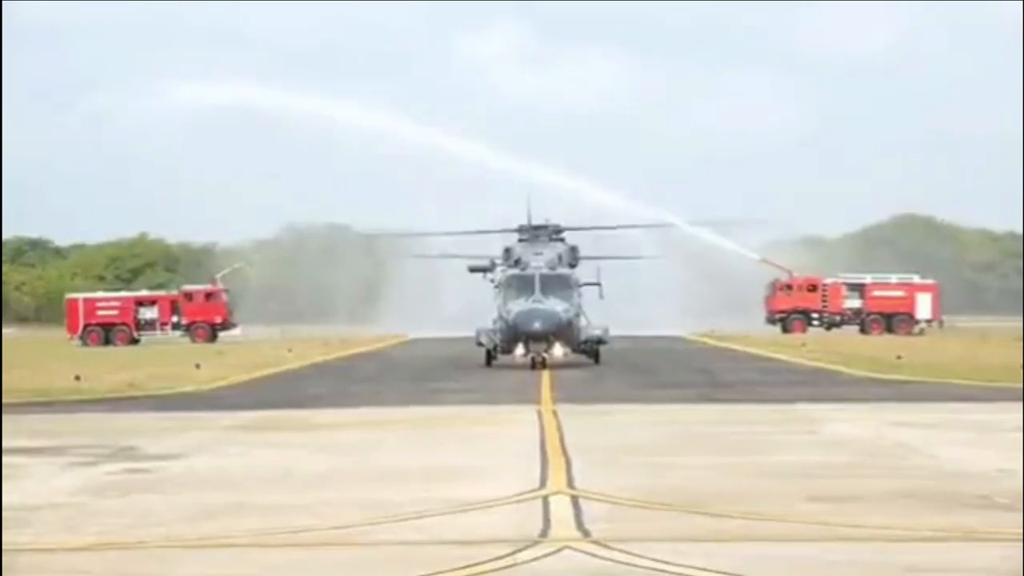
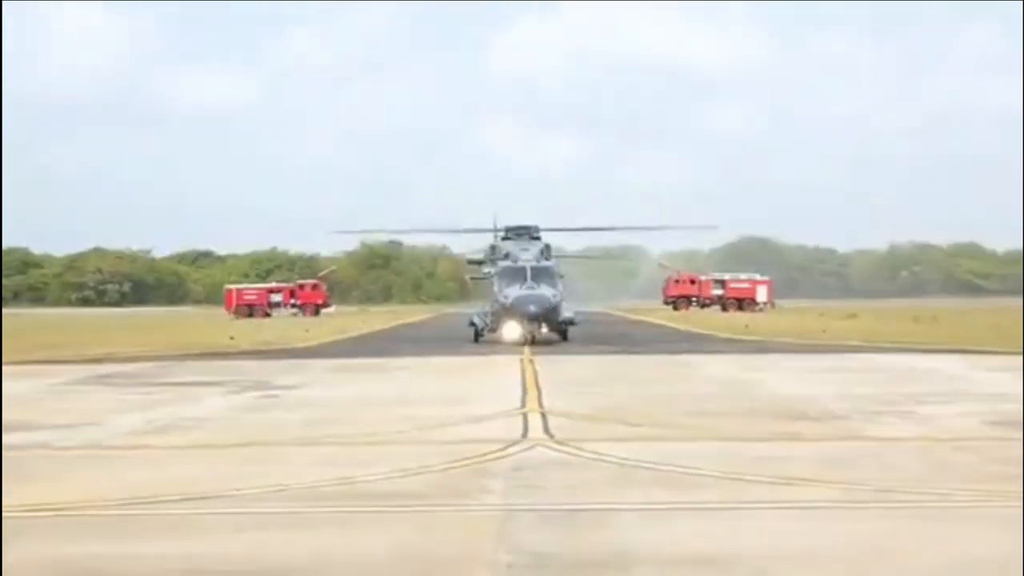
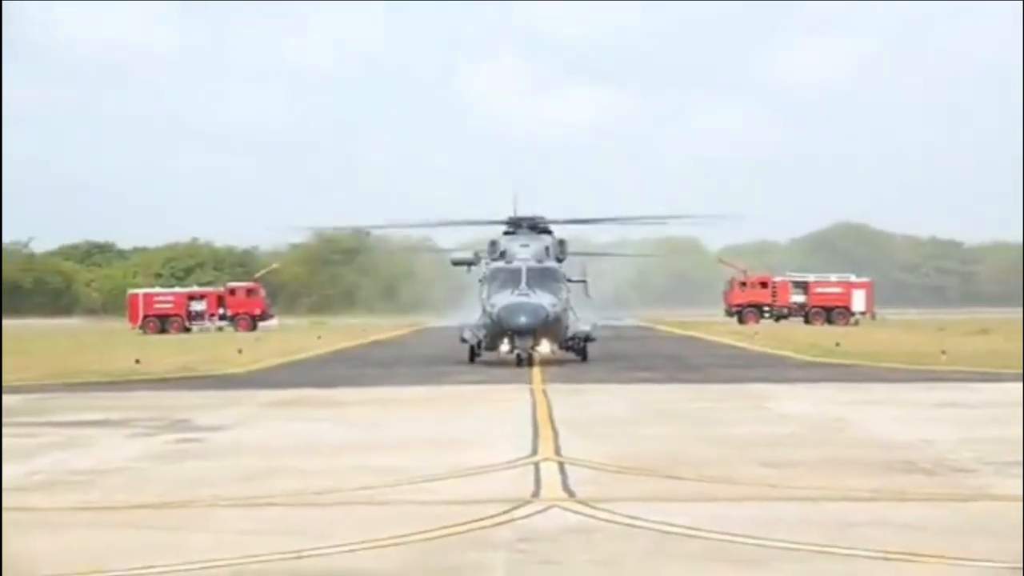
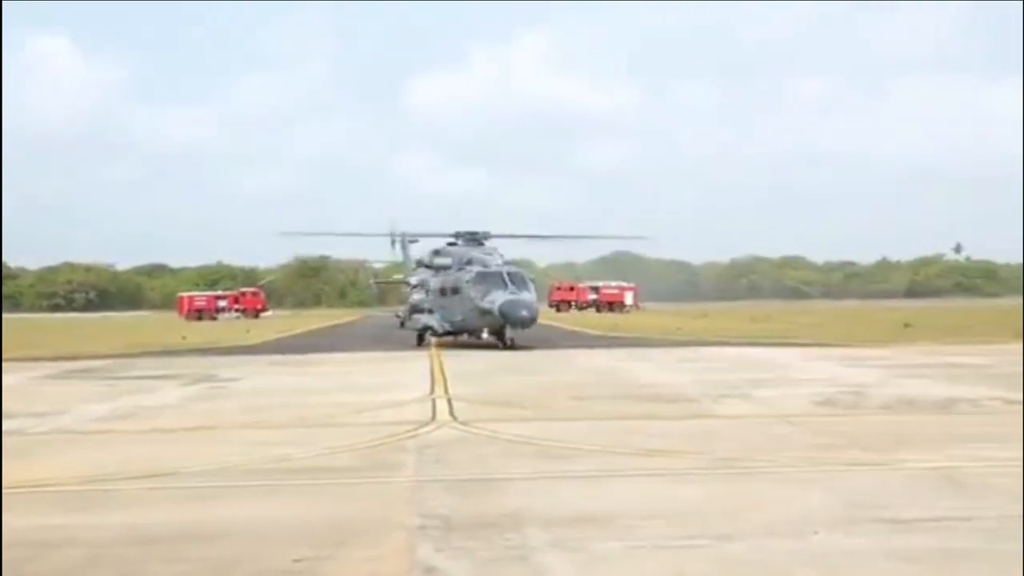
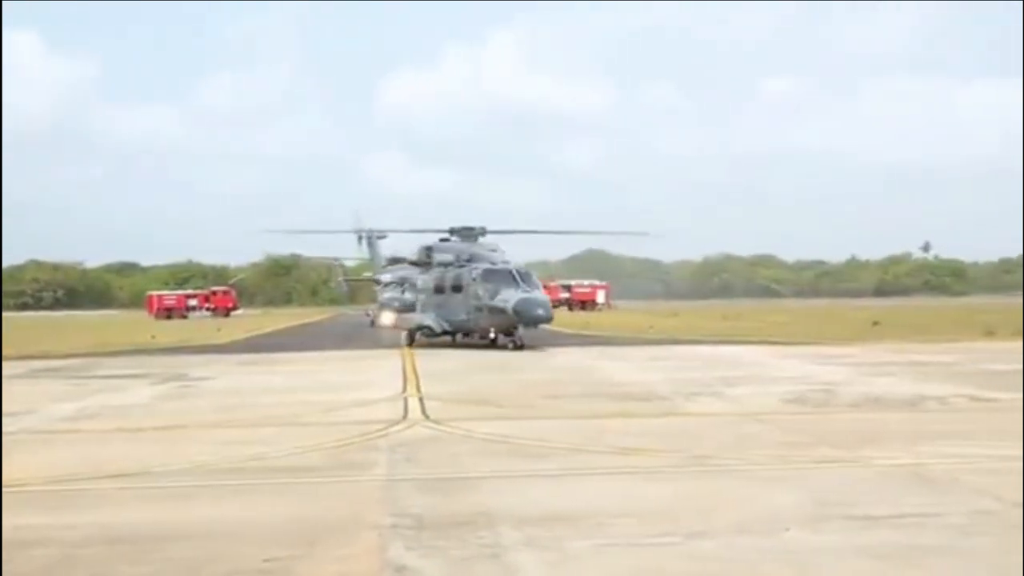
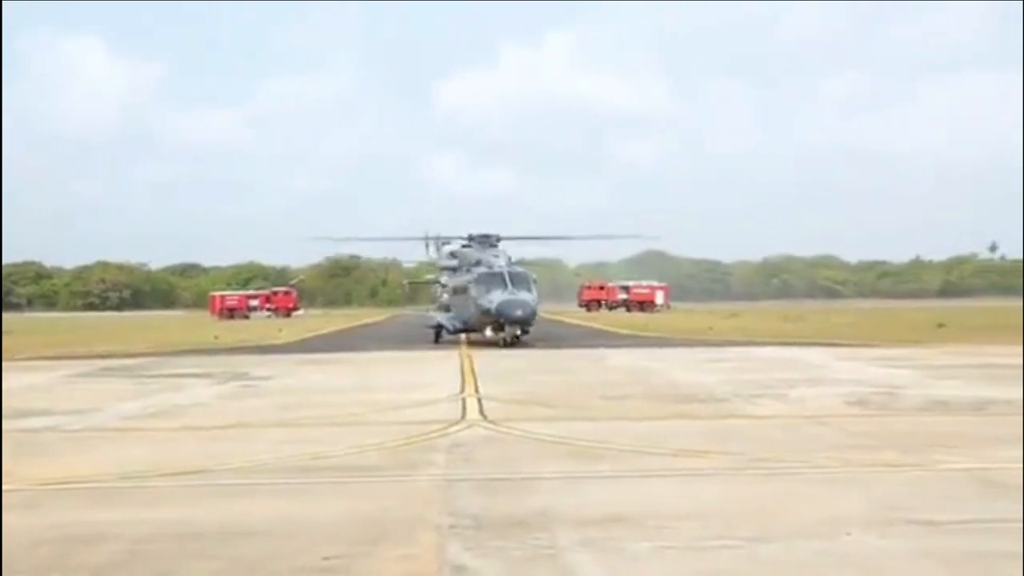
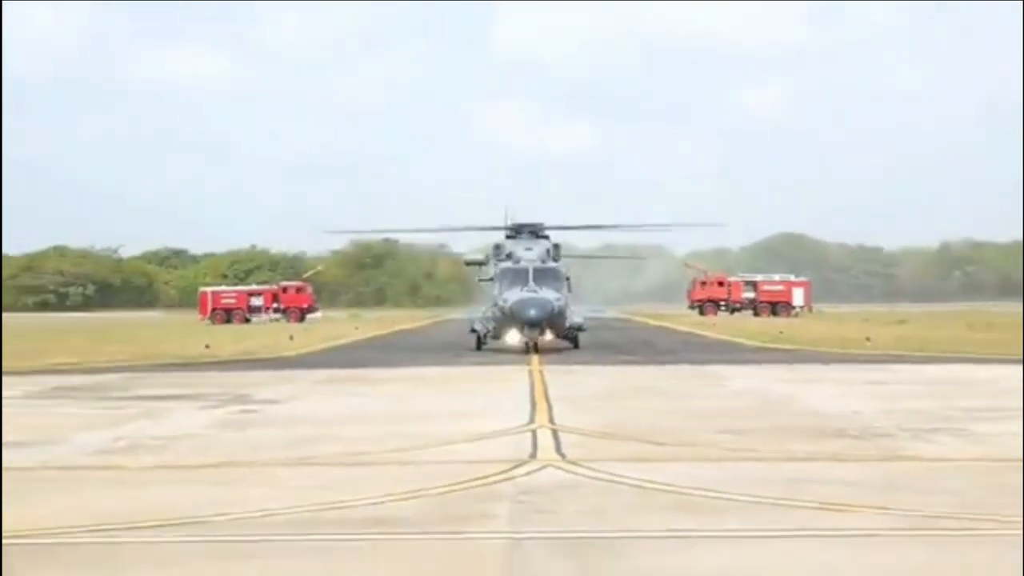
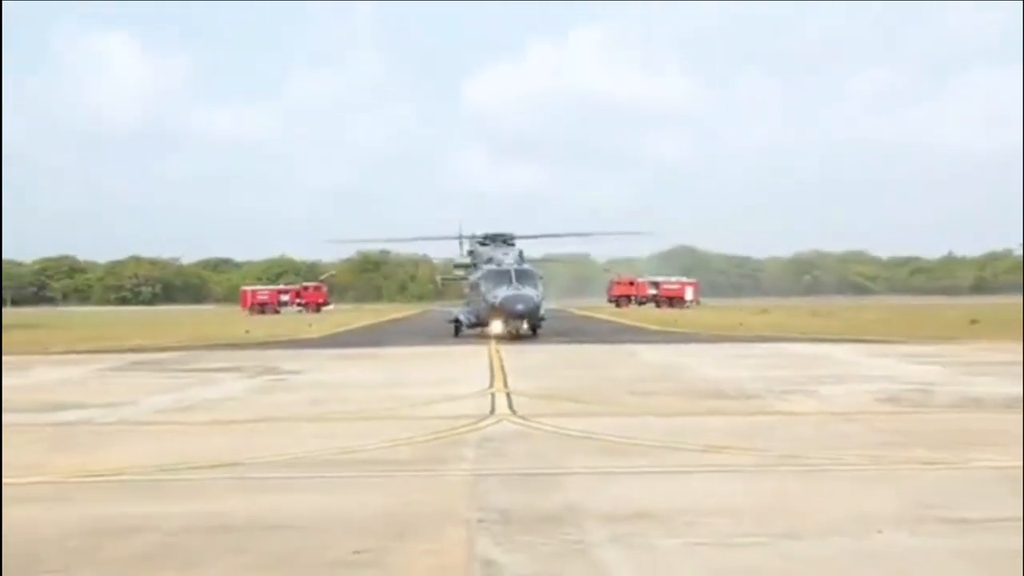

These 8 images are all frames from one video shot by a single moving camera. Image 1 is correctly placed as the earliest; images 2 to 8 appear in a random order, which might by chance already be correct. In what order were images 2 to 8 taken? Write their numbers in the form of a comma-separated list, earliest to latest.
3, 7, 2, 8, 6, 4, 5
